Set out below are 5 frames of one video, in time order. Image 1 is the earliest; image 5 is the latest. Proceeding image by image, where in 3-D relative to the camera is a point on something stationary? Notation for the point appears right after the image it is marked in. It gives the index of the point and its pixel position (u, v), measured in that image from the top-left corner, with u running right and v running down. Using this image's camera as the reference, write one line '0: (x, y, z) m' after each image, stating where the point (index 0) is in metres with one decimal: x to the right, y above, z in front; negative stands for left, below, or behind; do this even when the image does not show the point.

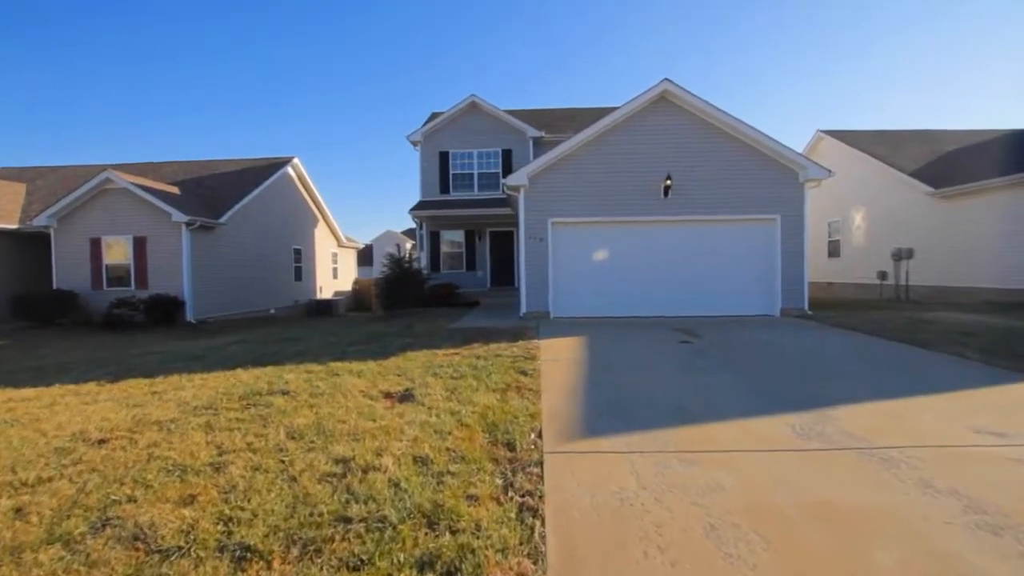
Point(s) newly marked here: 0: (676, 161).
0: (+4.3, +3.3, +13.2) m
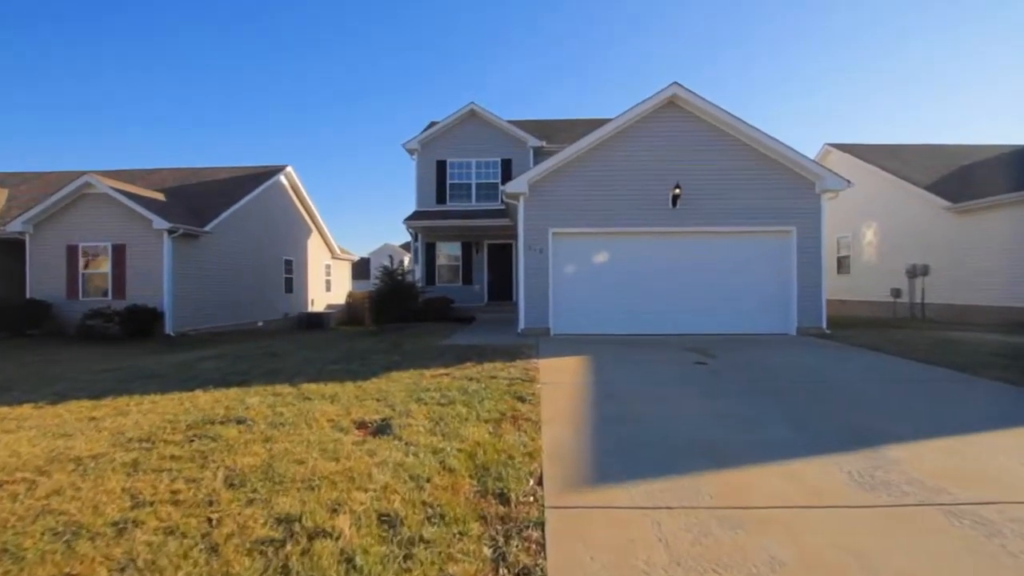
0: (+4.3, +2.9, +12.4) m
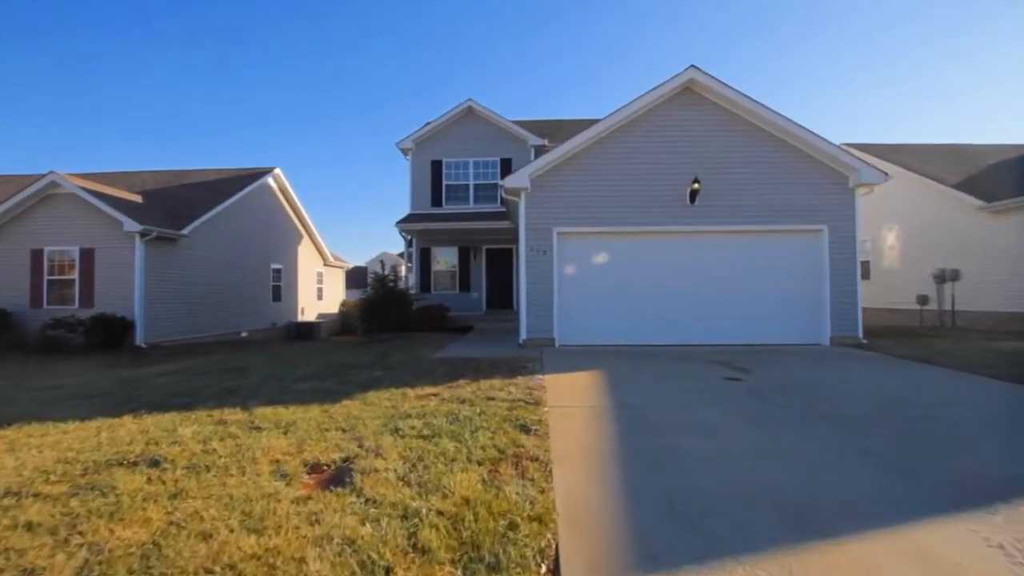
0: (+4.3, +2.8, +11.2) m
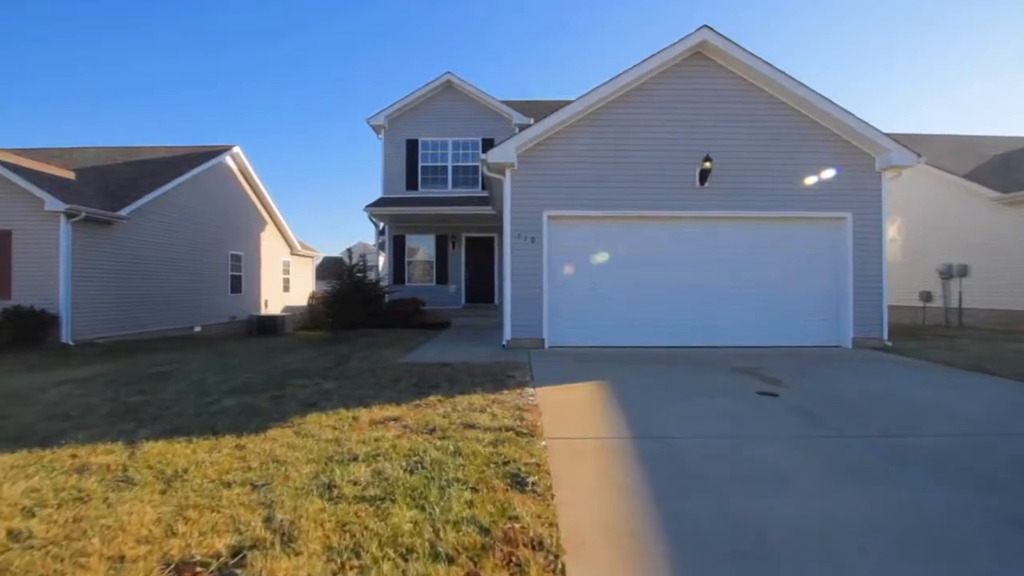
0: (+4.0, +2.9, +9.9) m
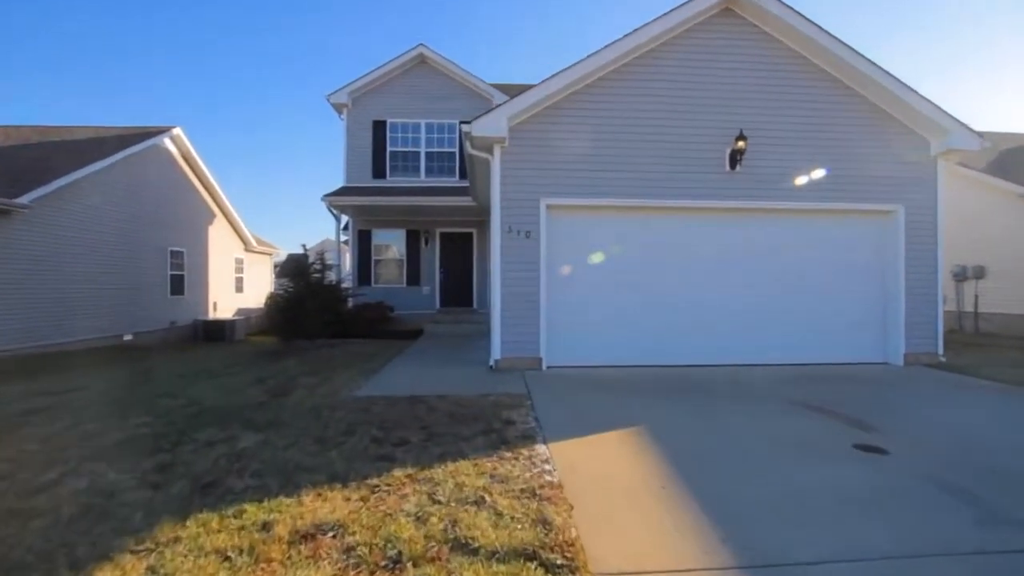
0: (+3.8, +2.8, +8.2) m
